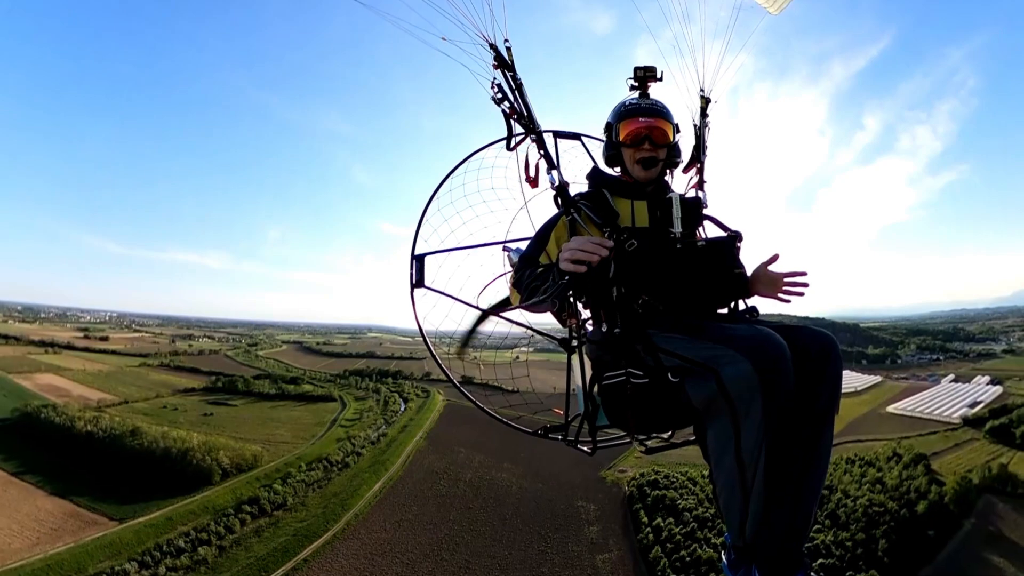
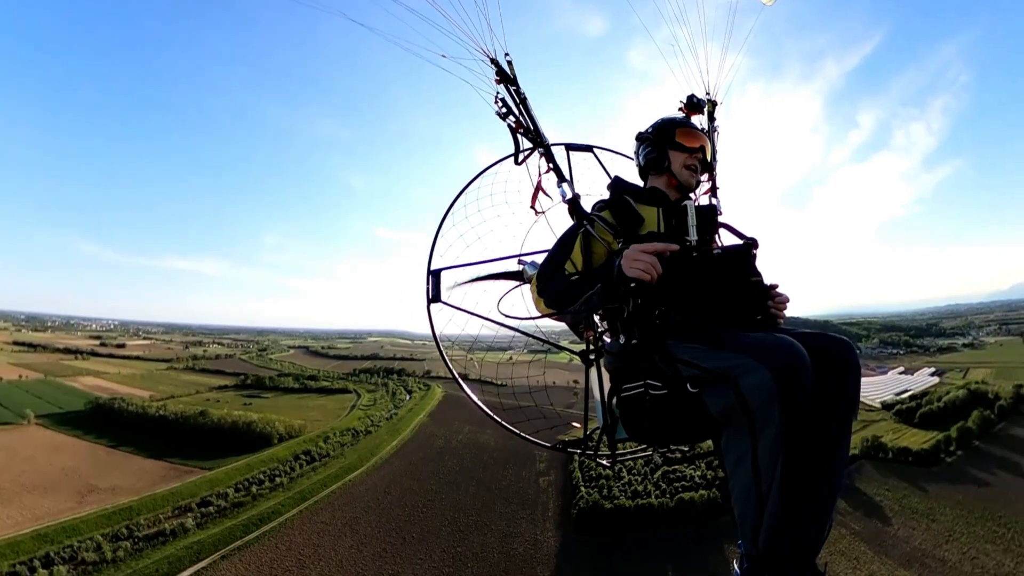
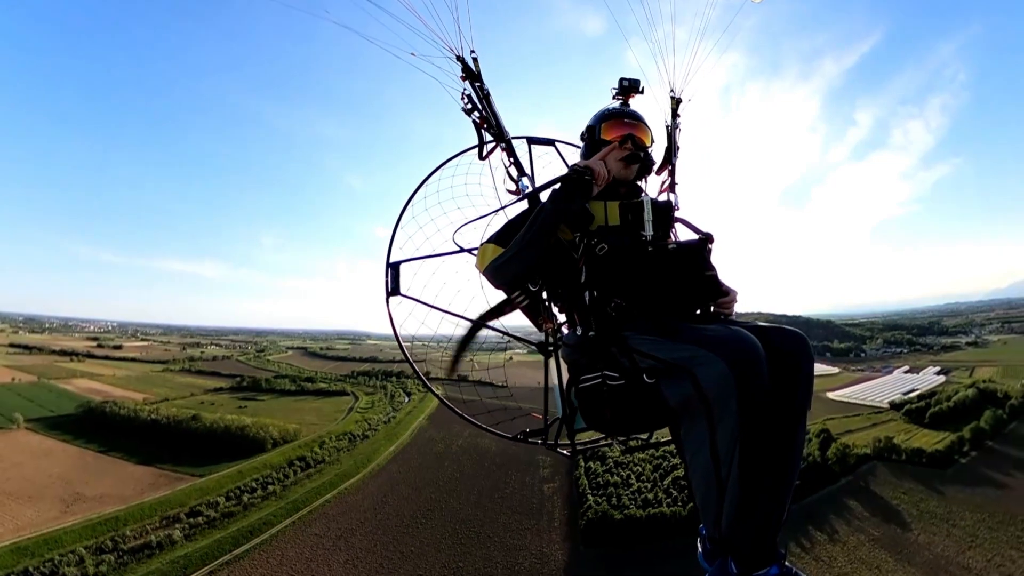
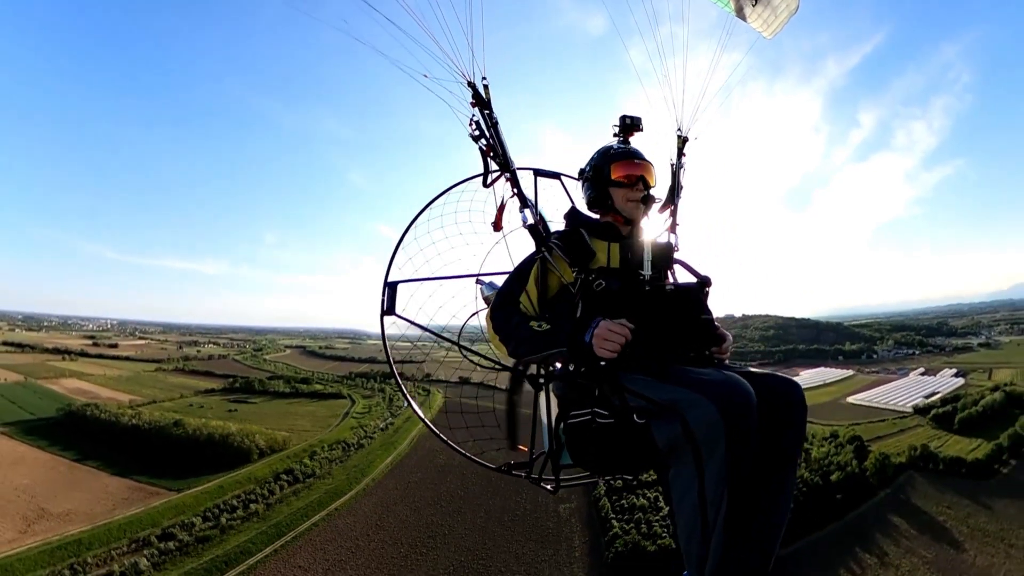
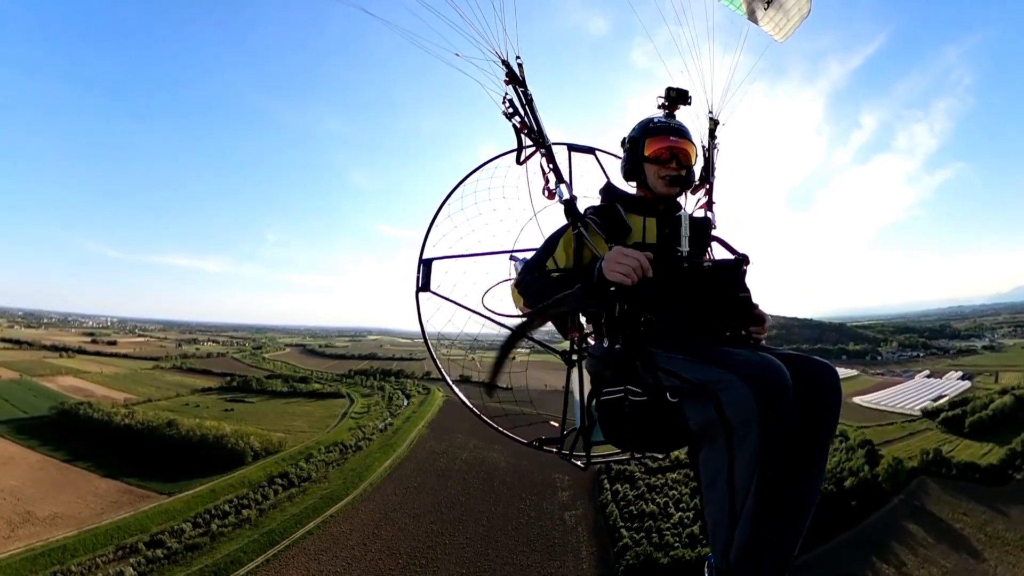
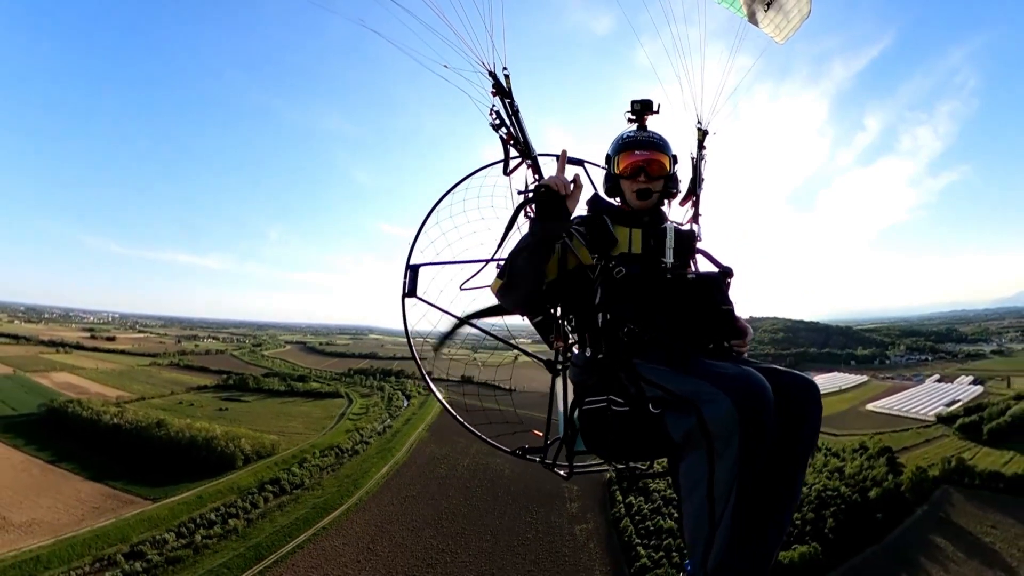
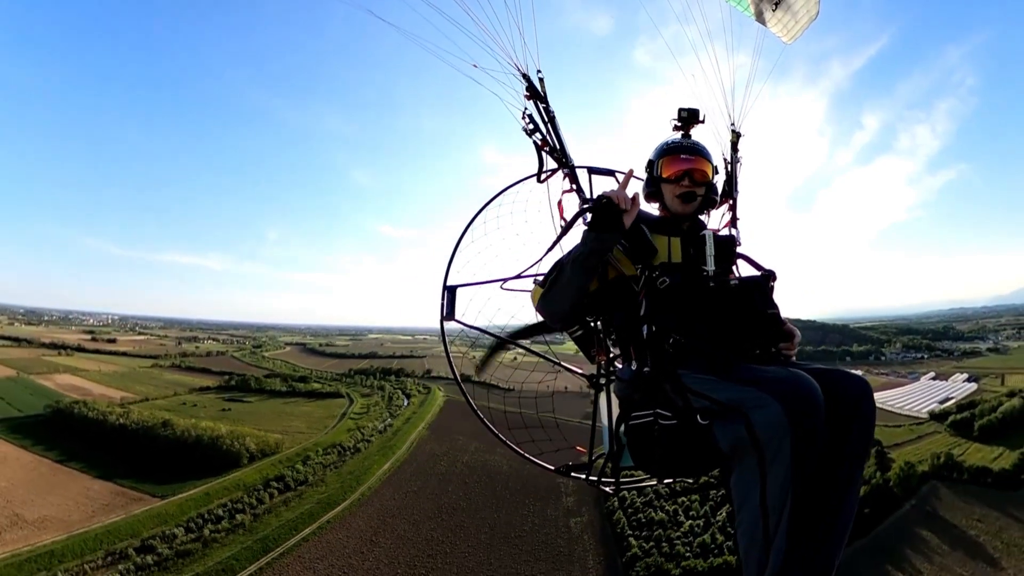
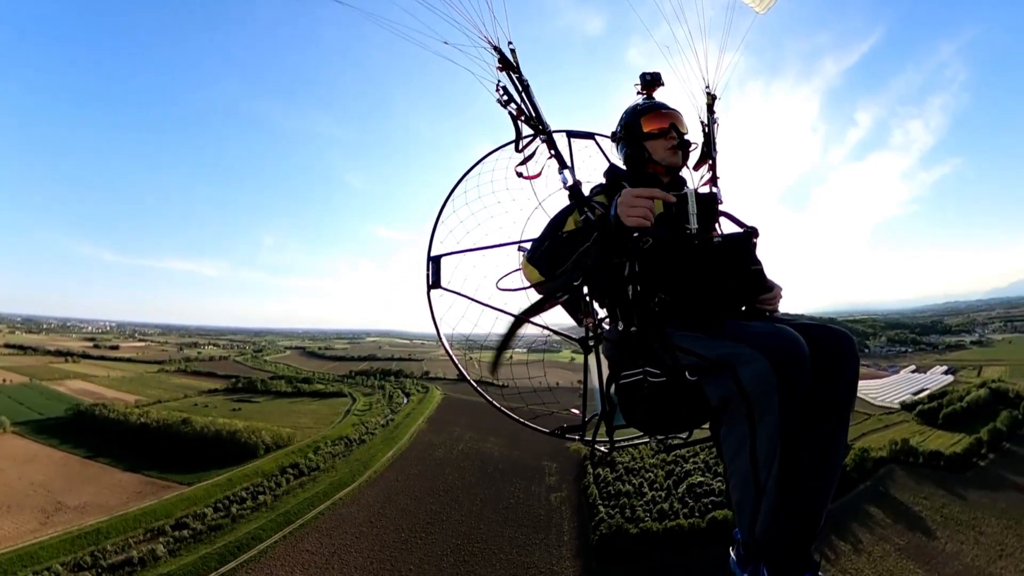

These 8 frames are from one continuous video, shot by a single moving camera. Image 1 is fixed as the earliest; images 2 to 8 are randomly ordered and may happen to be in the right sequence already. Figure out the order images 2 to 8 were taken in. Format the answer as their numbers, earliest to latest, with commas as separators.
6, 7, 5, 4, 8, 3, 2
